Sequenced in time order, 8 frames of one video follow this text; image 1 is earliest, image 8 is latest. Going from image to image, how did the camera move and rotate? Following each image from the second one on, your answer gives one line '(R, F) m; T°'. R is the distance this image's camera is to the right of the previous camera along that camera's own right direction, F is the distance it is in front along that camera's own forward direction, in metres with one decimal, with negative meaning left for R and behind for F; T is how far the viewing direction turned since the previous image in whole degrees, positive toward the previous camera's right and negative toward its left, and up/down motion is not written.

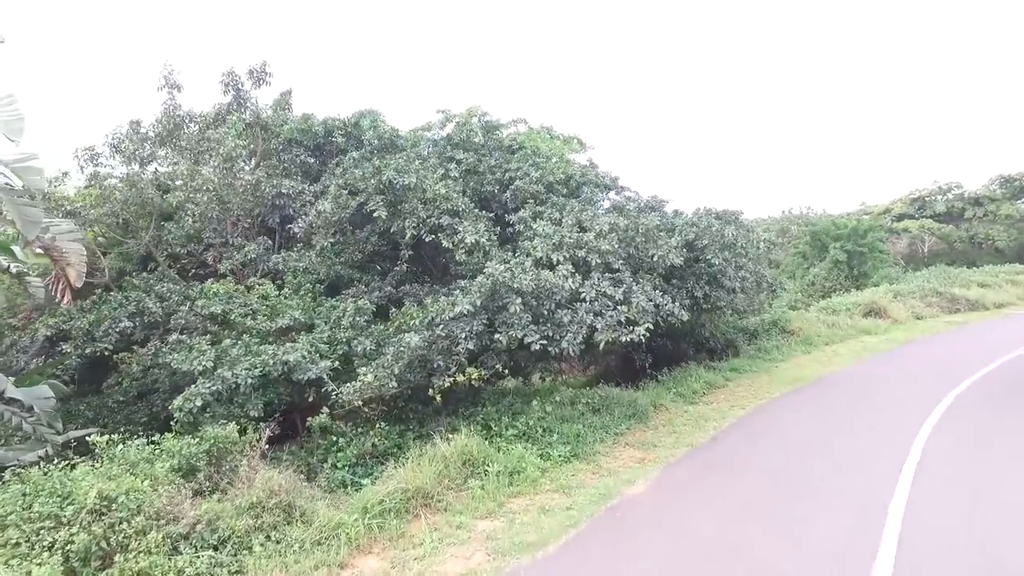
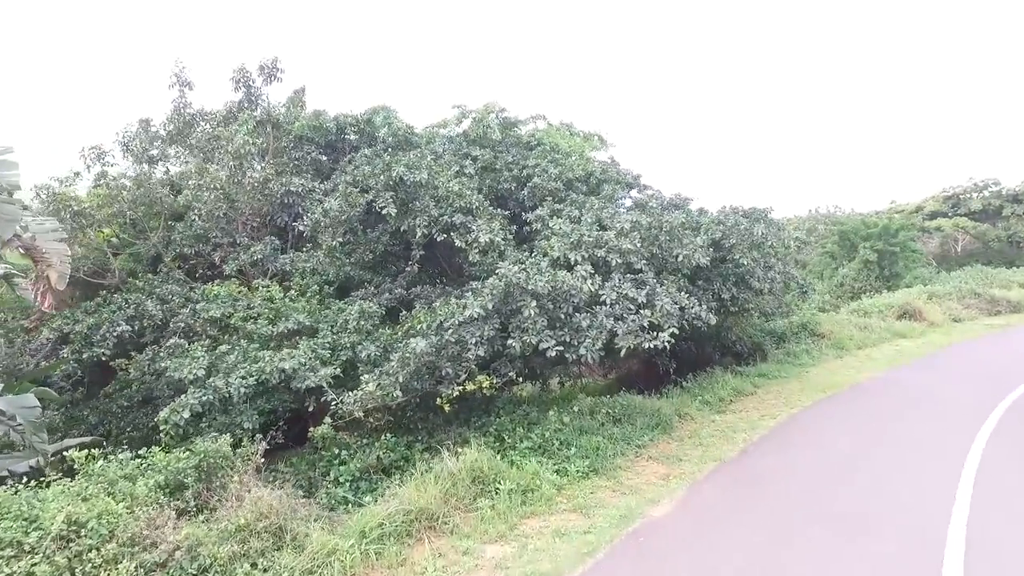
(+0.1, +0.4) m; -2°
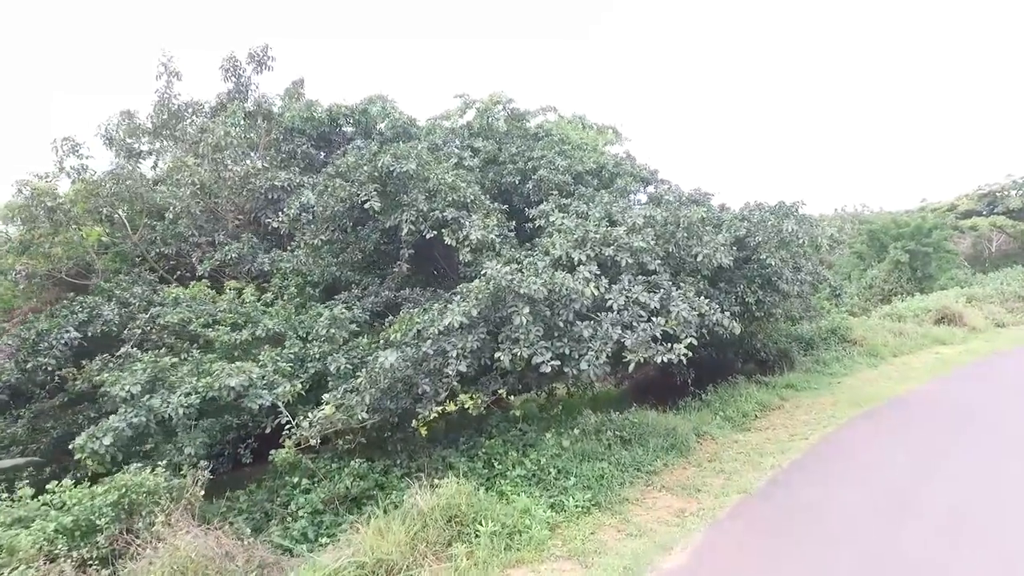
(+0.2, +0.8) m; -2°
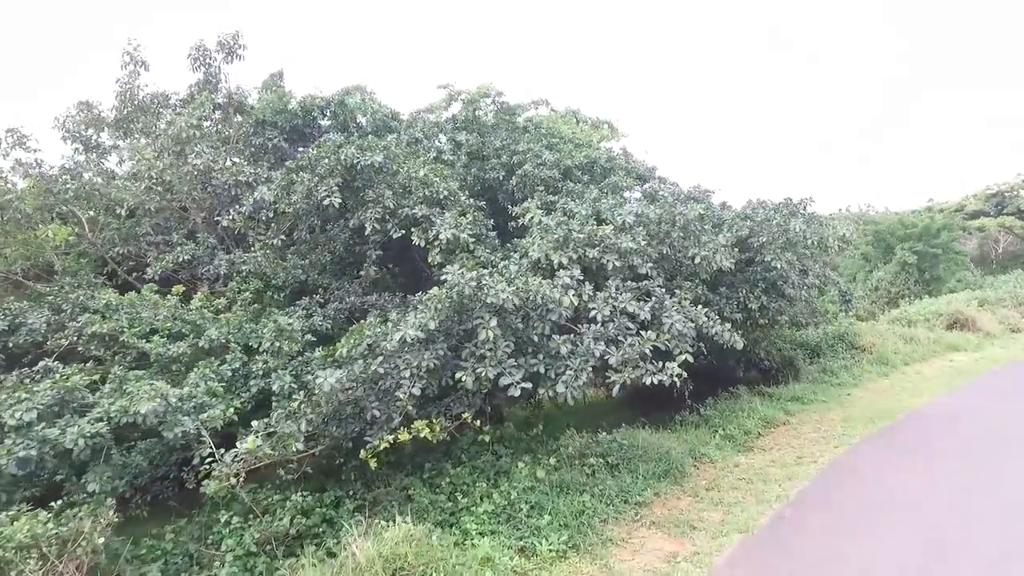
(+0.2, +0.7) m; 0°
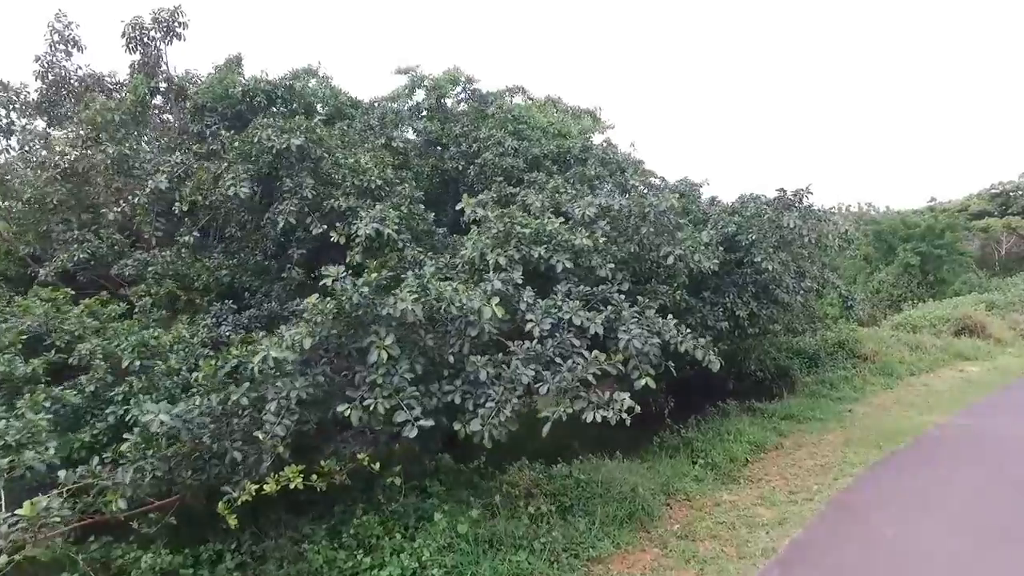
(+0.5, +1.0) m; 0°
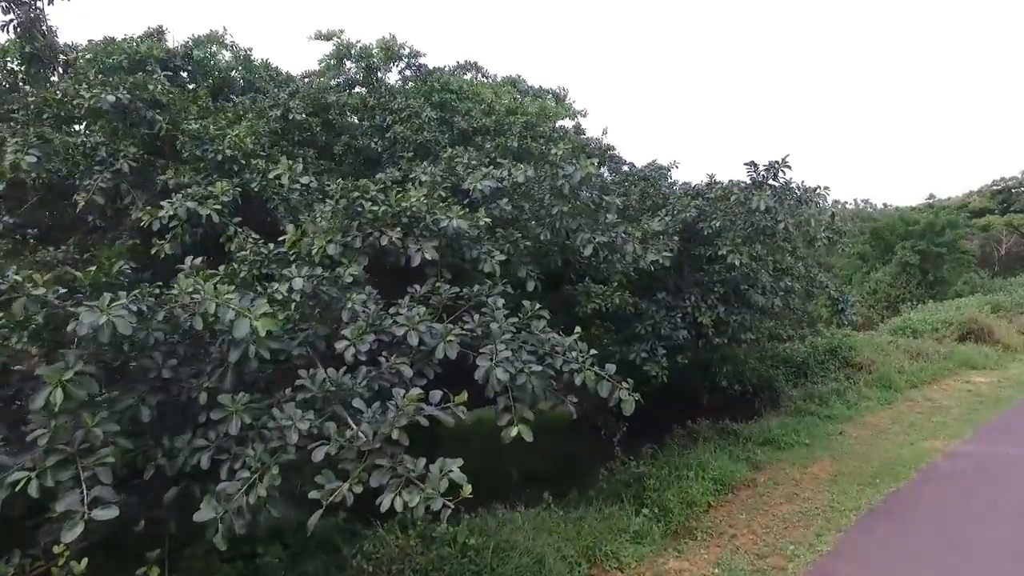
(+0.7, +1.3) m; 0°
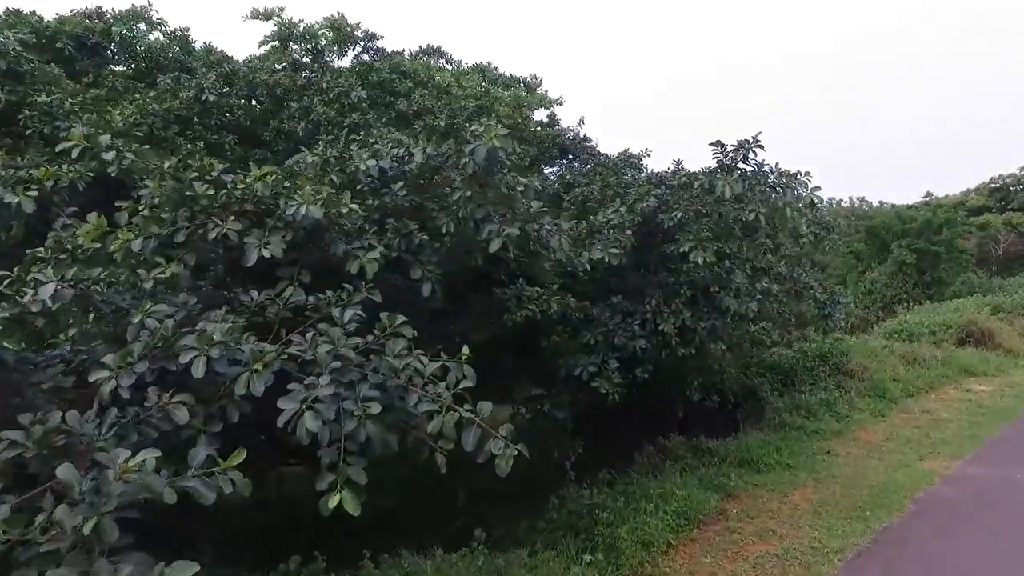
(+0.5, +0.7) m; 0°
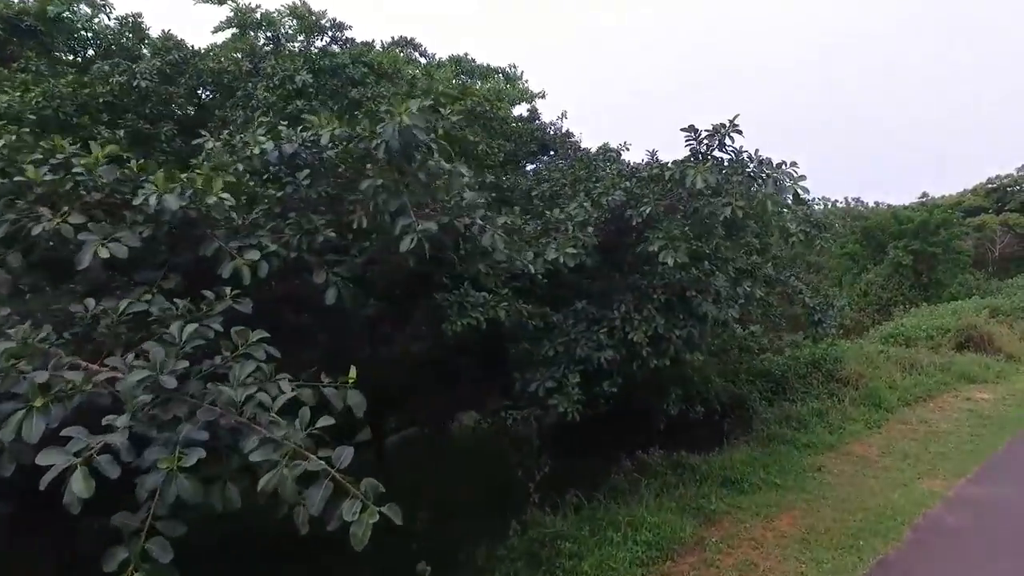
(+0.3, +0.5) m; 0°
